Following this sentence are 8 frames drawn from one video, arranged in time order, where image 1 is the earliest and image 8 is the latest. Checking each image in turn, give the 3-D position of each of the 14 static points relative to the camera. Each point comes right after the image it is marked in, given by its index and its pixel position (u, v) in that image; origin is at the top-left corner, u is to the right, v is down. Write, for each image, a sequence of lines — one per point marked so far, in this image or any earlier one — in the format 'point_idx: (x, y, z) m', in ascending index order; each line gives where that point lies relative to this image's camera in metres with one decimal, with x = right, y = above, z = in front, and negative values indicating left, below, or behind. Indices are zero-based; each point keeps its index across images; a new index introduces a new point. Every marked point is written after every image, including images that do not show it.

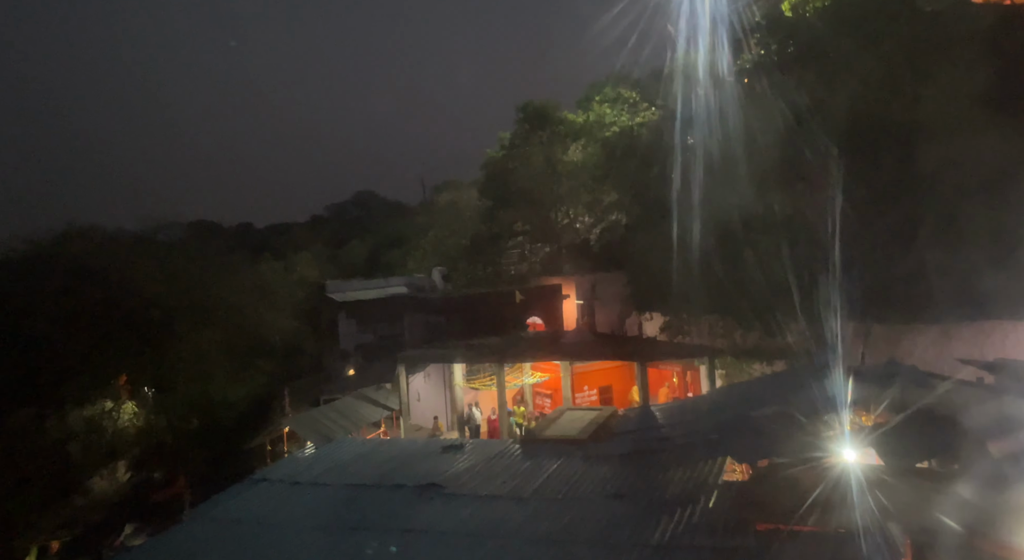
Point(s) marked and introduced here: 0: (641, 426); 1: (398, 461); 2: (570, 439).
0: (+1.8, -2.0, +11.5) m
1: (-1.5, -2.5, +11.2) m
2: (+0.8, -2.1, +11.4) m
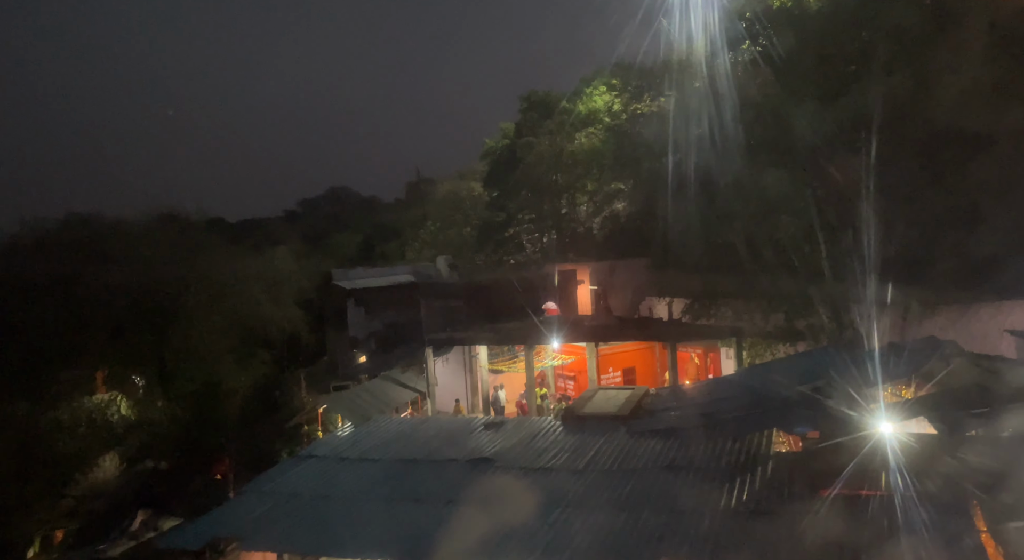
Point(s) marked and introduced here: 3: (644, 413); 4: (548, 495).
0: (+2.4, -1.7, +11.7) m
1: (-0.9, -2.2, +11.3) m
2: (+1.4, -1.9, +11.5) m
3: (+1.9, -1.8, +11.5) m
4: (+0.5, -2.3, +8.9) m
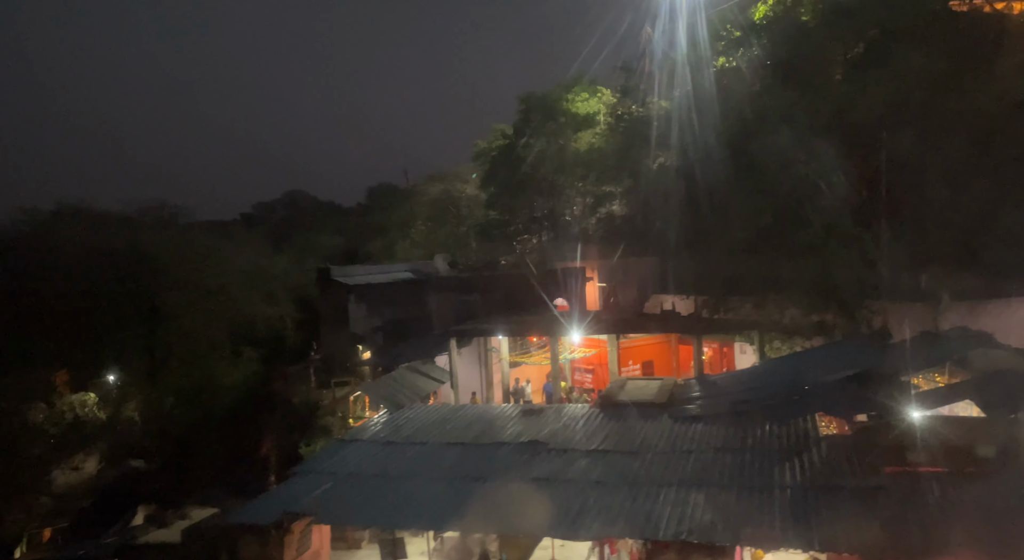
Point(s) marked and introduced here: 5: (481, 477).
0: (+2.9, -1.6, +11.9) m
1: (-0.4, -2.0, +11.4) m
2: (+1.9, -1.7, +11.7) m
3: (+2.4, -1.7, +11.6) m
4: (+1.1, -2.1, +9.0) m
5: (-0.3, -2.2, +9.1) m
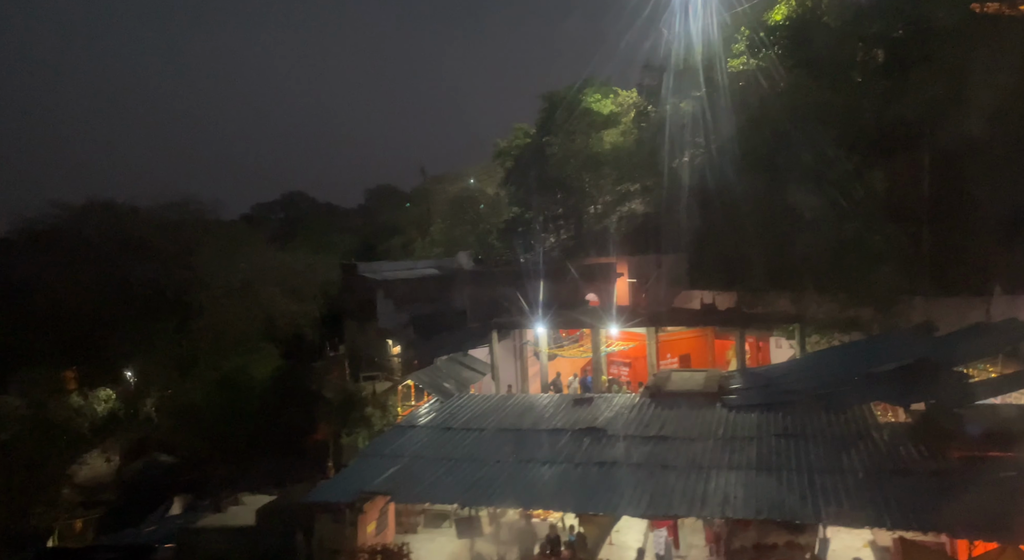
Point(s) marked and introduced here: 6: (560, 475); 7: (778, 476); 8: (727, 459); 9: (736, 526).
0: (+3.6, -1.5, +12.0) m
1: (+0.3, -1.8, +11.5) m
2: (+2.7, -1.6, +11.8) m
3: (+3.1, -1.5, +11.8) m
4: (+1.8, -2.0, +9.1) m
5: (+0.4, -2.0, +9.2) m
6: (+0.5, -2.1, +8.8) m
7: (+2.8, -2.0, +8.6) m
8: (+2.3, -2.0, +8.9) m
9: (+2.6, -2.7, +9.0) m
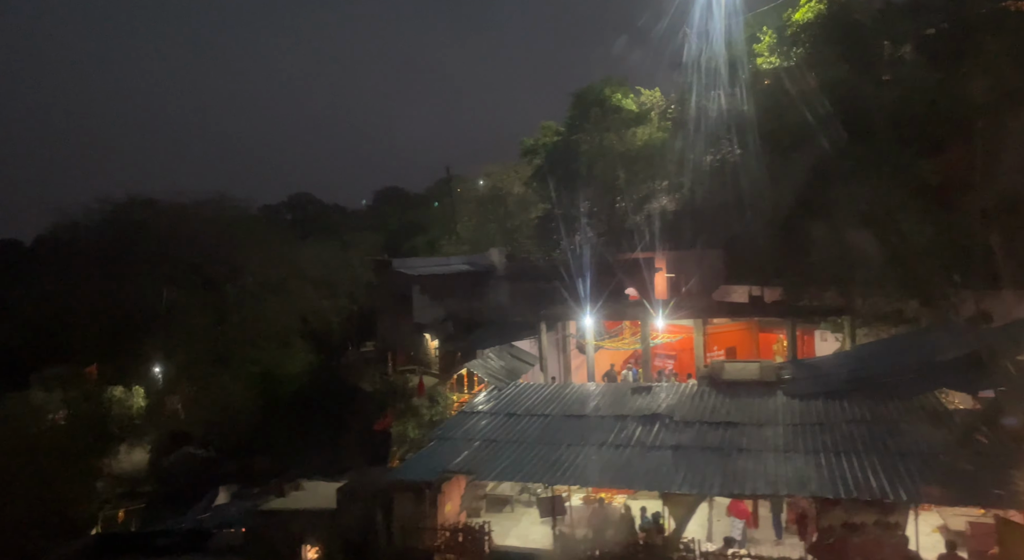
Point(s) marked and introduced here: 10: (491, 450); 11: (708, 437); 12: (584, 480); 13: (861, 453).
0: (+4.5, -1.3, +12.1) m
1: (+1.2, -1.7, +11.6) m
2: (+3.5, -1.4, +11.9) m
3: (+4.0, -1.4, +11.8) m
4: (+2.7, -1.8, +9.2) m
5: (+1.2, -1.9, +9.3) m
6: (+1.3, -2.0, +8.9) m
7: (+3.6, -1.9, +8.7) m
8: (+3.1, -1.8, +9.0) m
9: (+3.4, -2.5, +9.1) m
10: (-0.2, -2.0, +9.5) m
11: (+2.2, -1.8, +9.4) m
12: (+0.7, -2.0, +8.6) m
13: (+3.7, -1.8, +8.8) m
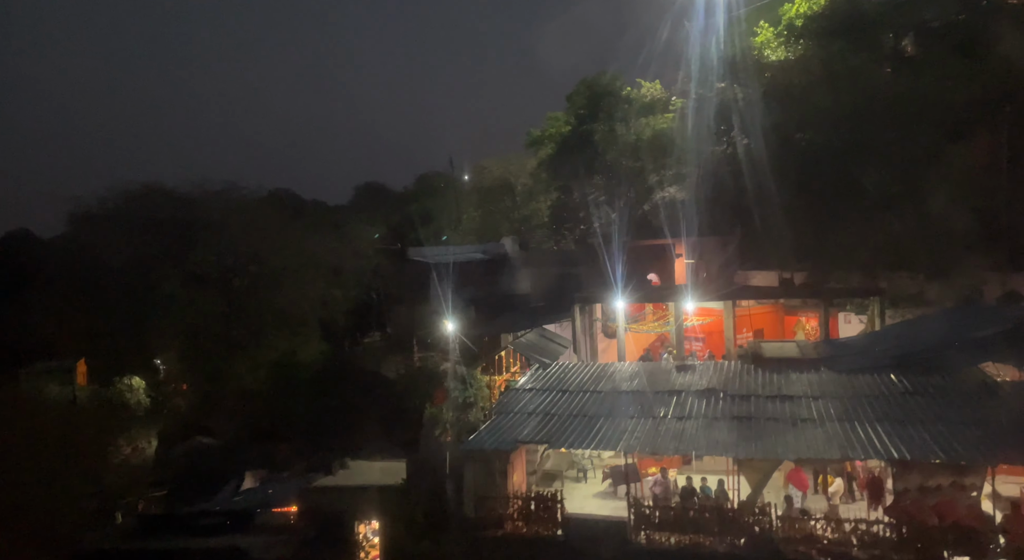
0: (+5.1, -1.0, +12.3) m
1: (+1.9, -1.4, +11.8) m
2: (+4.2, -1.1, +12.1) m
3: (+4.6, -1.1, +12.1) m
4: (+3.4, -1.5, +9.4) m
5: (+2.0, -1.6, +9.5) m
6: (+2.1, -1.7, +9.1) m
7: (+4.3, -1.6, +8.9) m
8: (+3.9, -1.5, +9.2) m
9: (+4.1, -2.2, +9.3) m
10: (+0.5, -1.7, +9.7) m
11: (+2.9, -1.5, +9.6) m
12: (+1.5, -1.8, +8.7) m
13: (+4.4, -1.6, +9.0) m
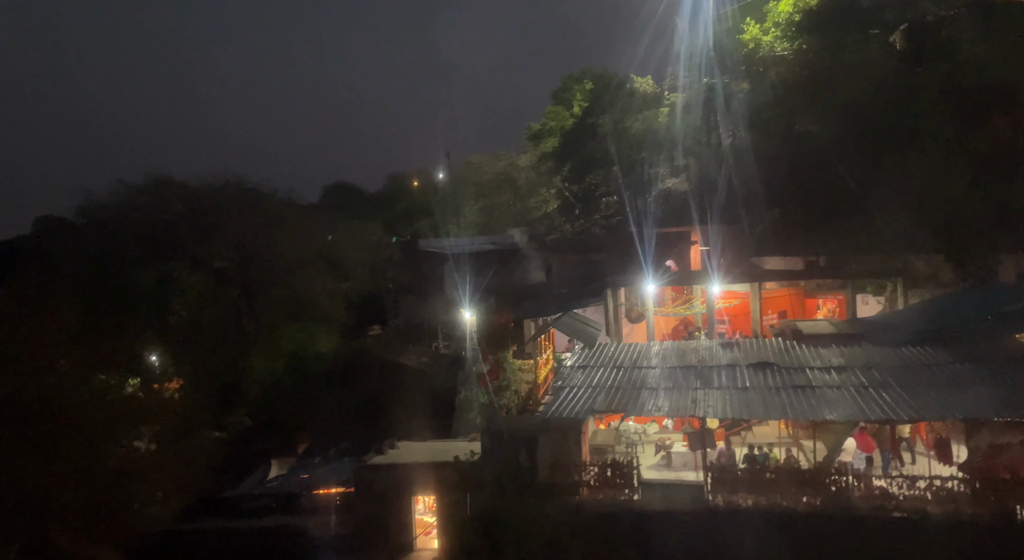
0: (+5.8, -0.7, +12.8) m
1: (+2.6, -1.1, +12.1) m
2: (+4.9, -0.8, +12.5) m
3: (+5.4, -0.8, +12.5) m
4: (+4.2, -1.2, +9.8) m
5: (+2.7, -1.3, +9.8) m
6: (+2.9, -1.4, +9.4) m
7: (+5.1, -1.3, +9.3) m
8: (+4.7, -1.2, +9.6) m
9: (+4.9, -1.9, +9.7) m
10: (+1.3, -1.4, +9.9) m
11: (+3.7, -1.2, +10.0) m
12: (+2.3, -1.5, +9.0) m
13: (+5.2, -1.2, +9.4) m
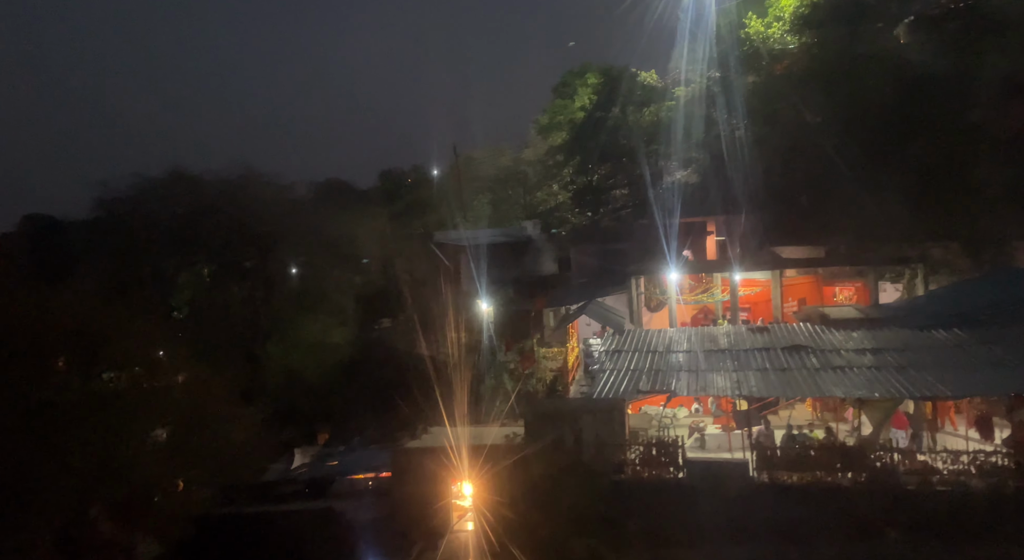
0: (+6.3, -0.5, +12.9) m
1: (+3.1, -0.9, +12.3) m
2: (+5.4, -0.6, +12.7) m
3: (+5.8, -0.5, +12.6) m
4: (+4.7, -1.0, +9.9) m
5: (+3.2, -1.1, +10.0) m
6: (+3.4, -1.2, +9.6) m
7: (+5.6, -1.1, +9.5) m
8: (+5.2, -1.0, +9.8) m
9: (+5.4, -1.7, +9.9) m
10: (+1.8, -1.2, +10.1) m
11: (+4.2, -1.0, +10.1) m
12: (+2.8, -1.3, +9.2) m
13: (+5.7, -1.0, +9.6) m
